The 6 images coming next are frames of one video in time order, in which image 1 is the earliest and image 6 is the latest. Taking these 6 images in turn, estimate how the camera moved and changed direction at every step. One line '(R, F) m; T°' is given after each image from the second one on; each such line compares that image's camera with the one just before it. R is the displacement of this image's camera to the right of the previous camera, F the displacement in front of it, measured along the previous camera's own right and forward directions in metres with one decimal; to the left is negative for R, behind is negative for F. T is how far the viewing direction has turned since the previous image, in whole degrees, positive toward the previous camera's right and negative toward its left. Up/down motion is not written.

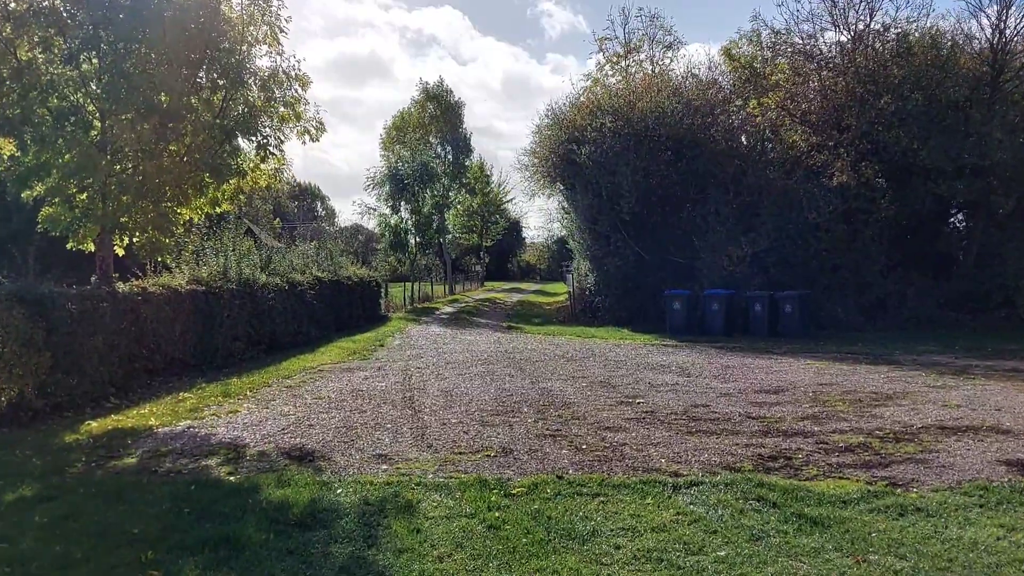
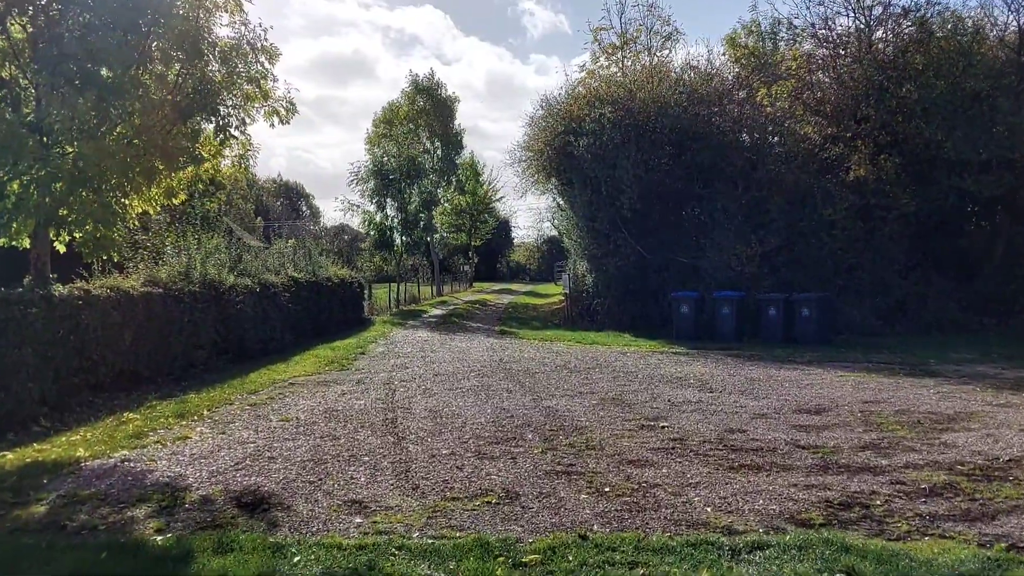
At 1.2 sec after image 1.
(-0.1, +1.4) m; +1°
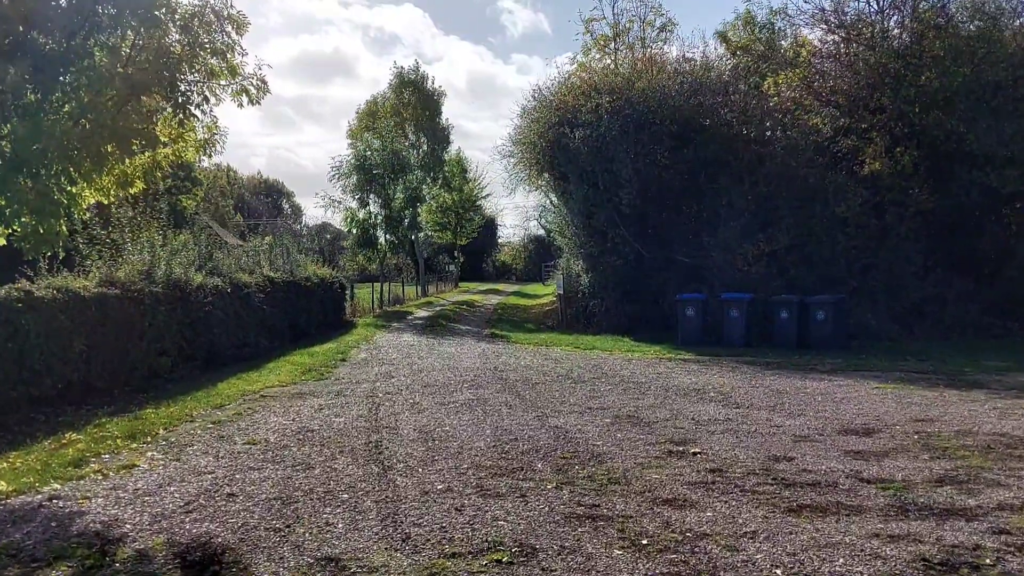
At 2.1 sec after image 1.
(-0.2, +1.2) m; +1°
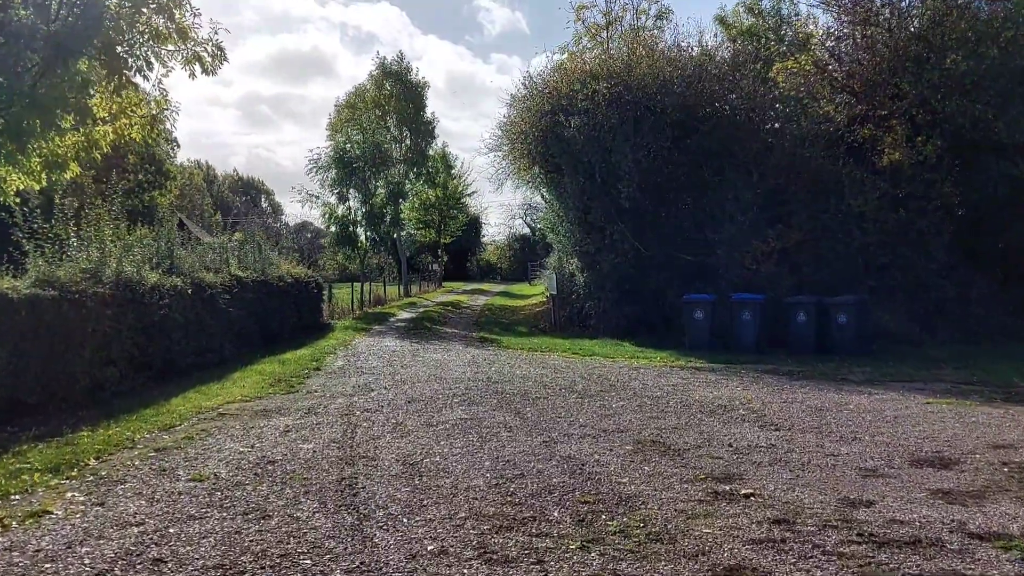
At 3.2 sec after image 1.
(-0.1, +1.4) m; +1°
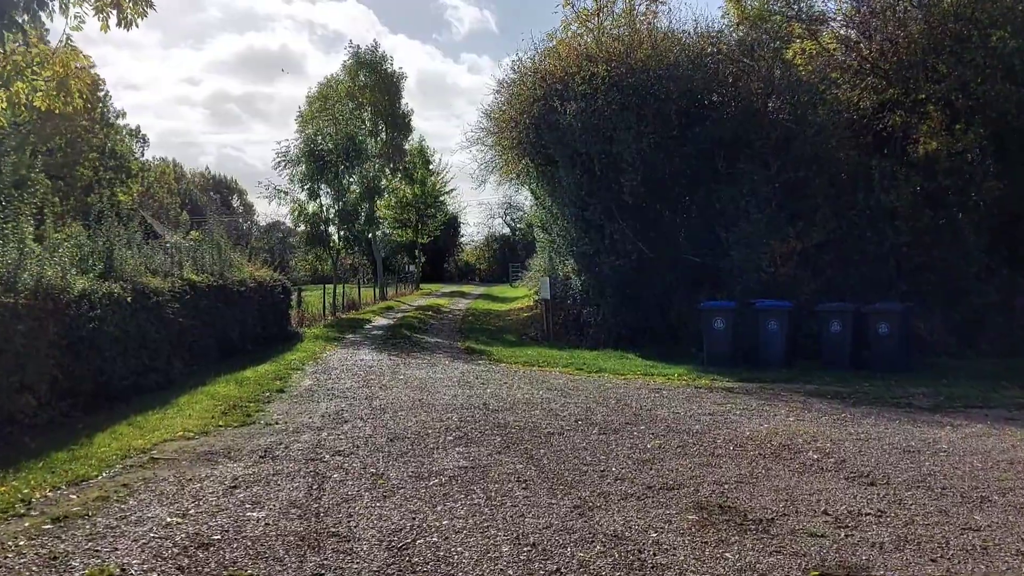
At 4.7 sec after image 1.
(-0.2, +1.8) m; +1°
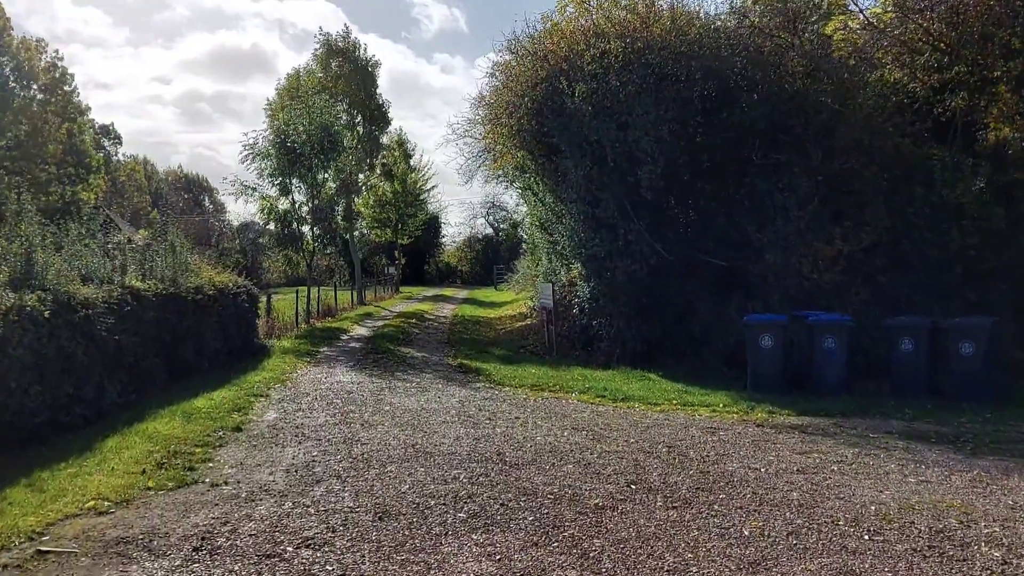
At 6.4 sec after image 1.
(-0.3, +2.1) m; +1°
